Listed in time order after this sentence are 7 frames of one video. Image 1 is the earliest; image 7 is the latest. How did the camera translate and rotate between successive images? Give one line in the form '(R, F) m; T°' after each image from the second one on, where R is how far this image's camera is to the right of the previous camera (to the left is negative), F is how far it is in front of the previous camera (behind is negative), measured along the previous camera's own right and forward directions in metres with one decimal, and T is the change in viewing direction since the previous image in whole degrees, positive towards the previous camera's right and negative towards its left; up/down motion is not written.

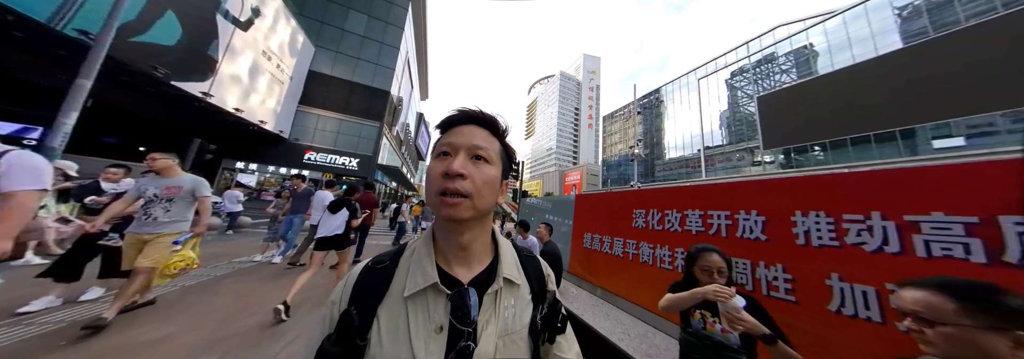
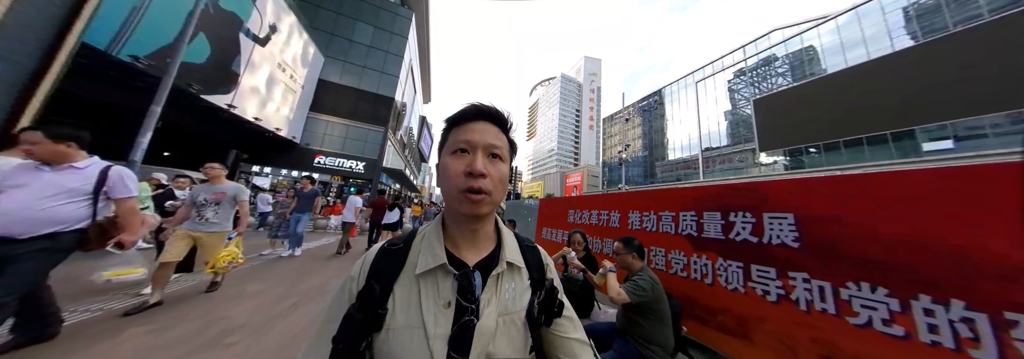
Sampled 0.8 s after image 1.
(+0.3, -0.5) m; -1°
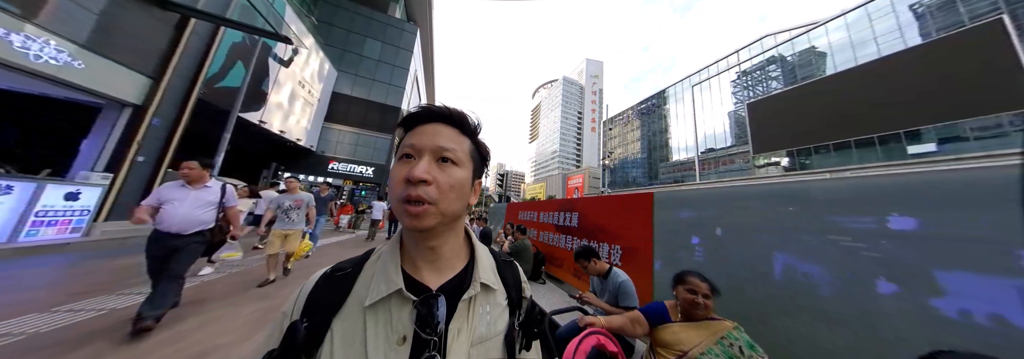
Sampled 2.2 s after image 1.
(+0.5, -0.9) m; -1°
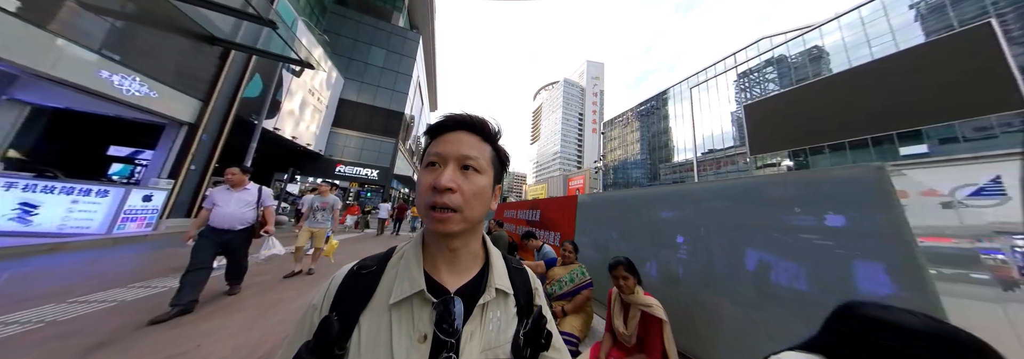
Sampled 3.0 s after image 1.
(+0.3, -0.5) m; -1°
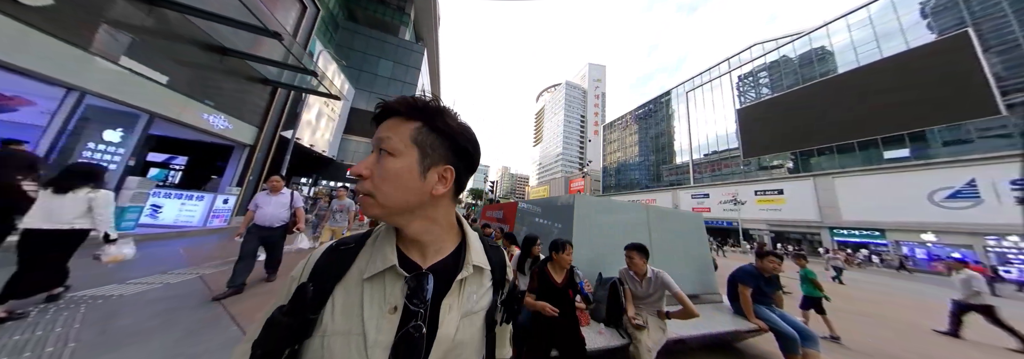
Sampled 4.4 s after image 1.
(+0.5, -0.9) m; -1°
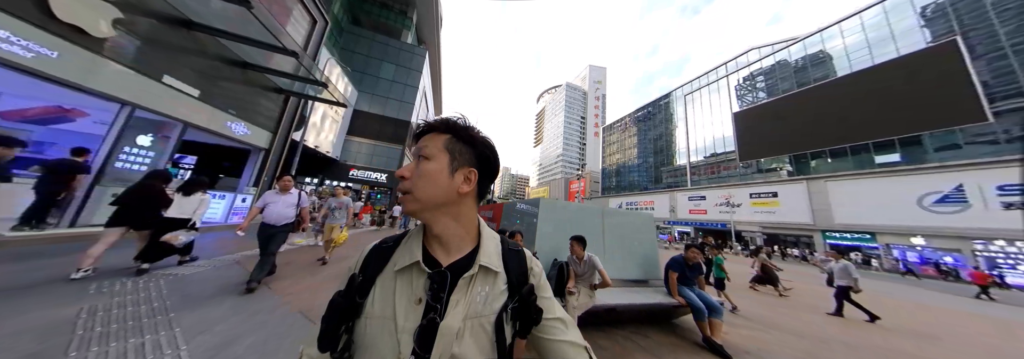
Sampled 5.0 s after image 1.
(+0.2, -0.4) m; 0°
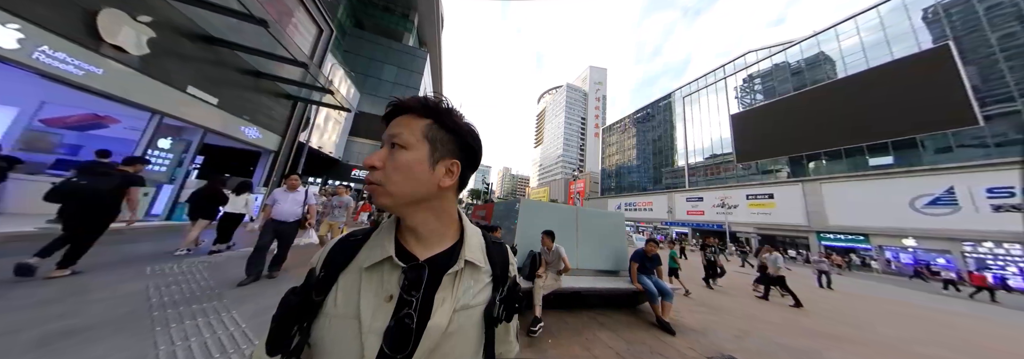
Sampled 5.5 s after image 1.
(+0.2, -0.3) m; 0°
